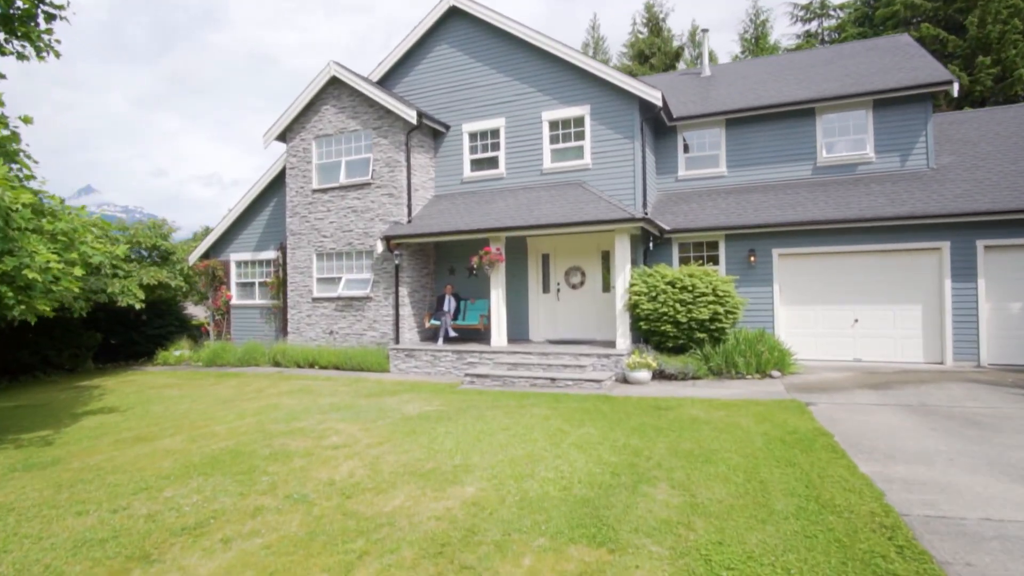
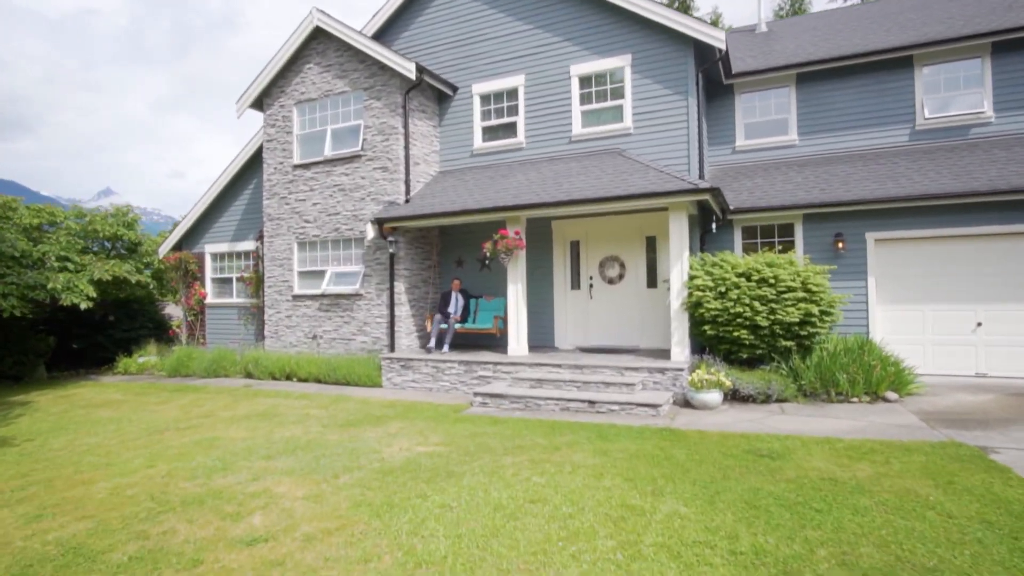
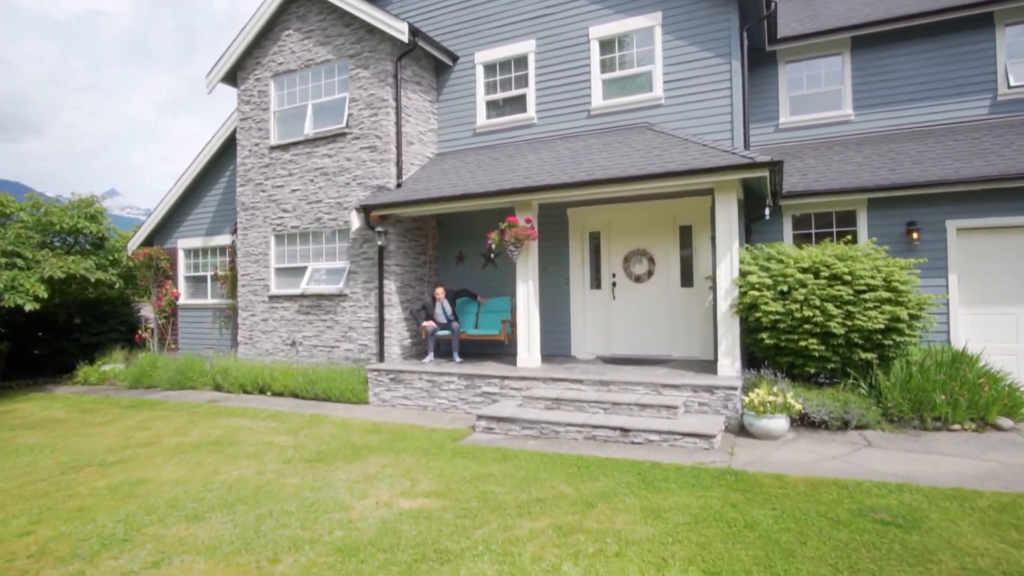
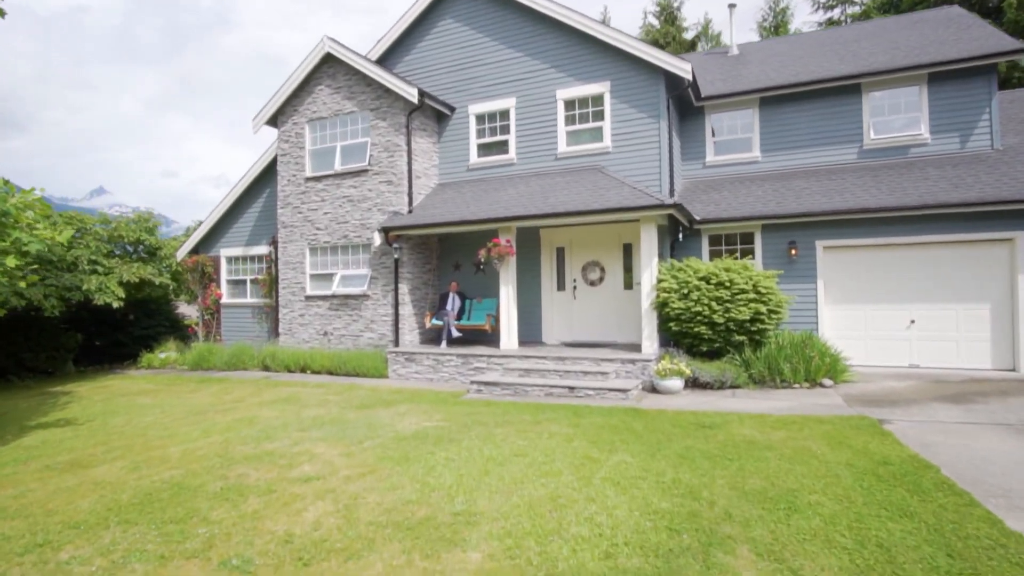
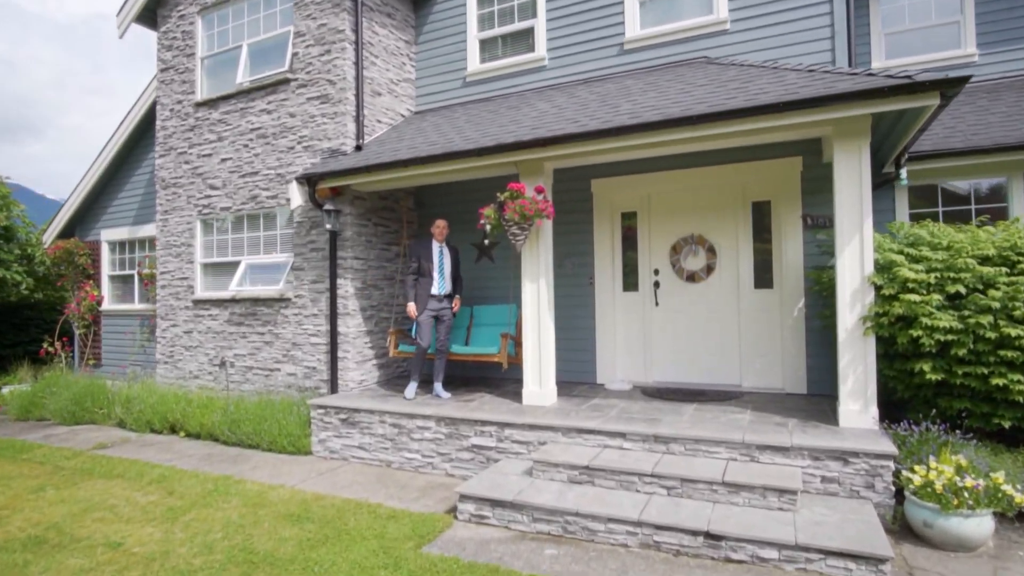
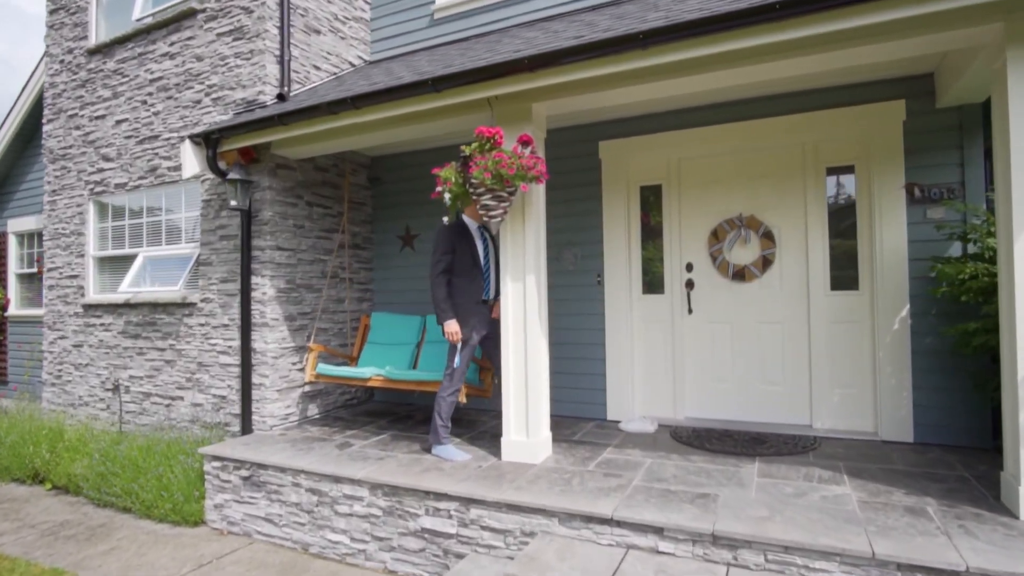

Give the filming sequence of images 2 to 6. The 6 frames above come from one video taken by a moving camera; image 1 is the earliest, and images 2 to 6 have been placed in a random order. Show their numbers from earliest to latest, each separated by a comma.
4, 2, 3, 5, 6
